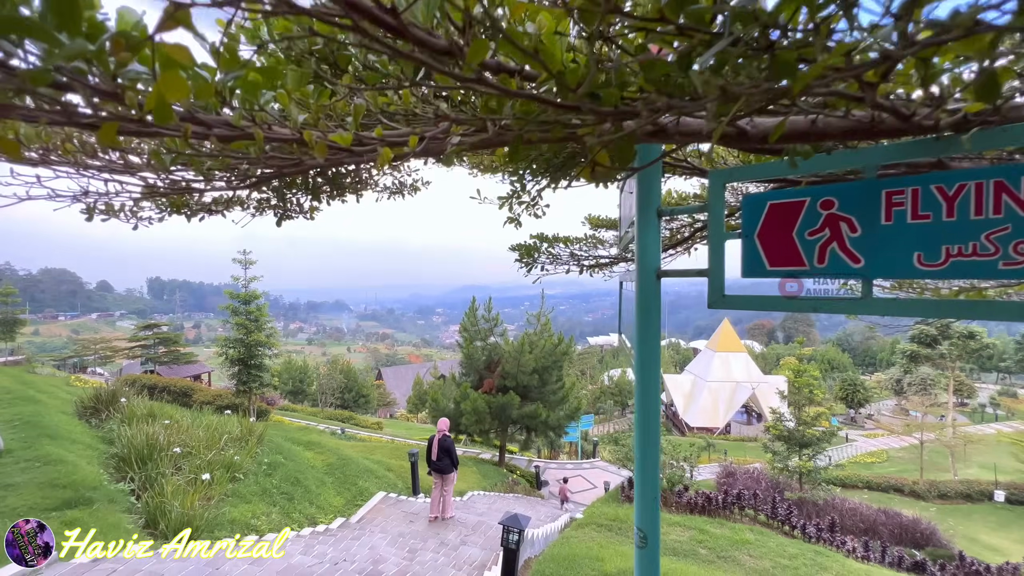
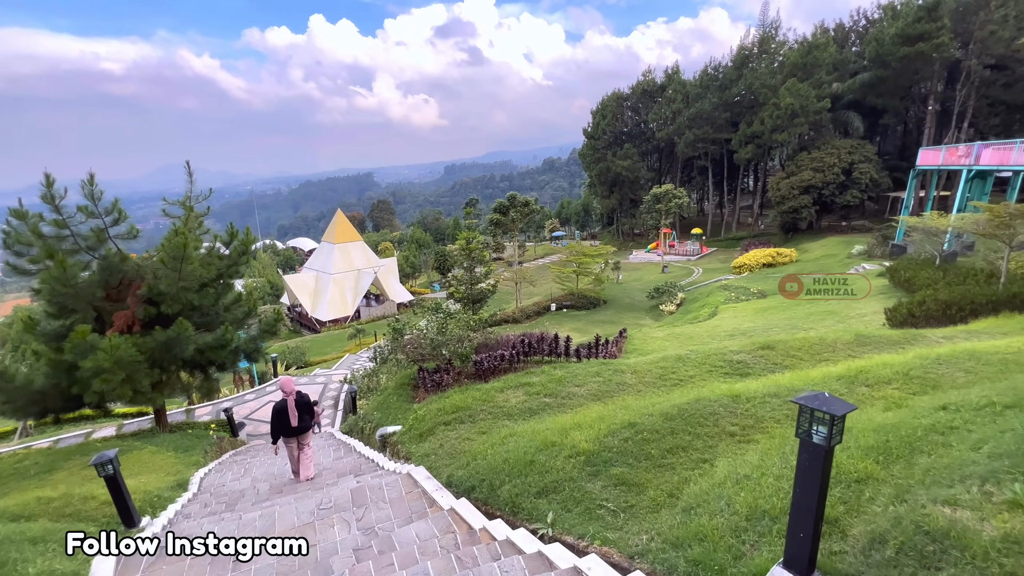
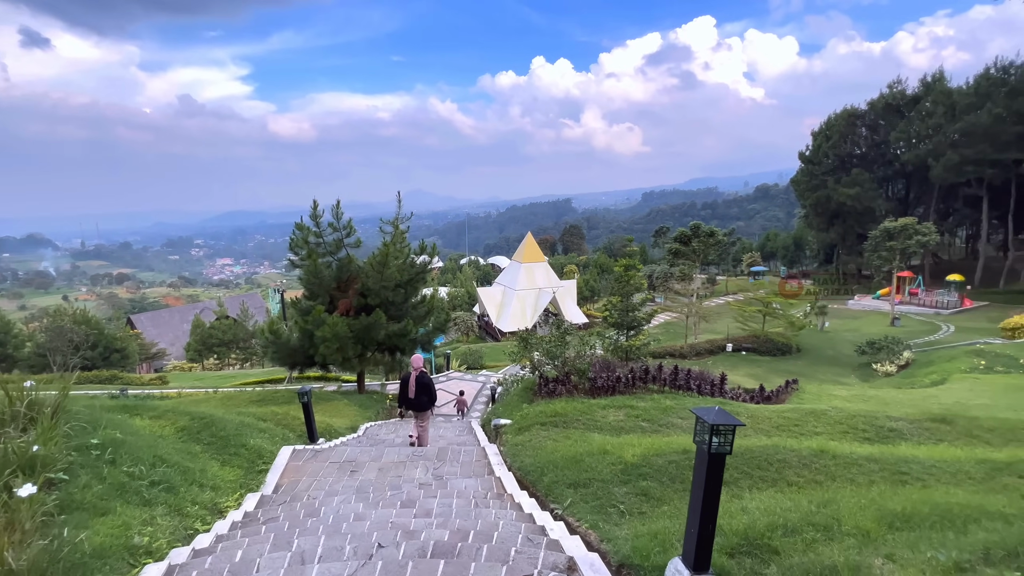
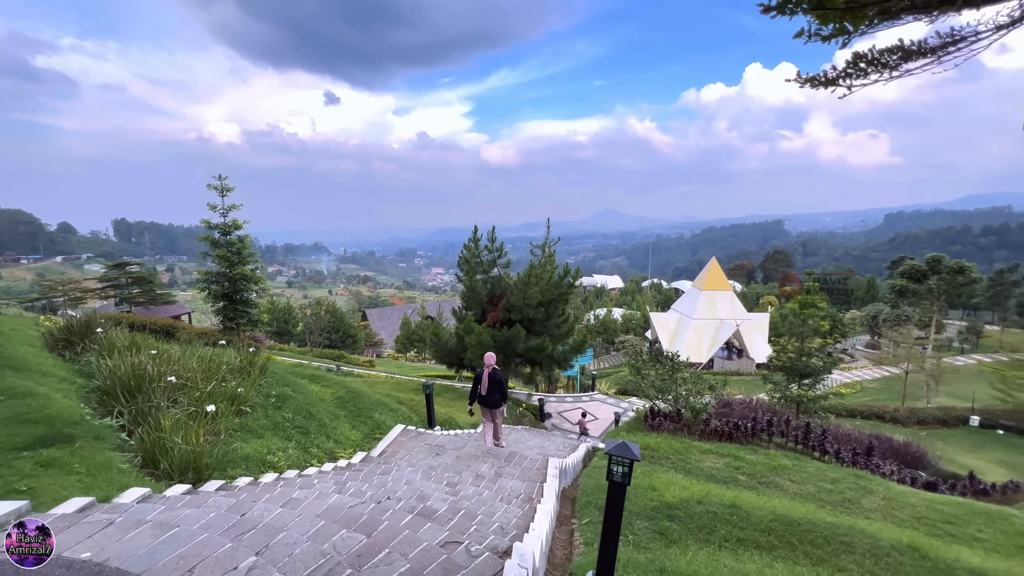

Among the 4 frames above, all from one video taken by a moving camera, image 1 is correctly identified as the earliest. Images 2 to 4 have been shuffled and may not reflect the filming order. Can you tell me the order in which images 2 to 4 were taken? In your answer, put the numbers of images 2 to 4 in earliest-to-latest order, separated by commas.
4, 3, 2
